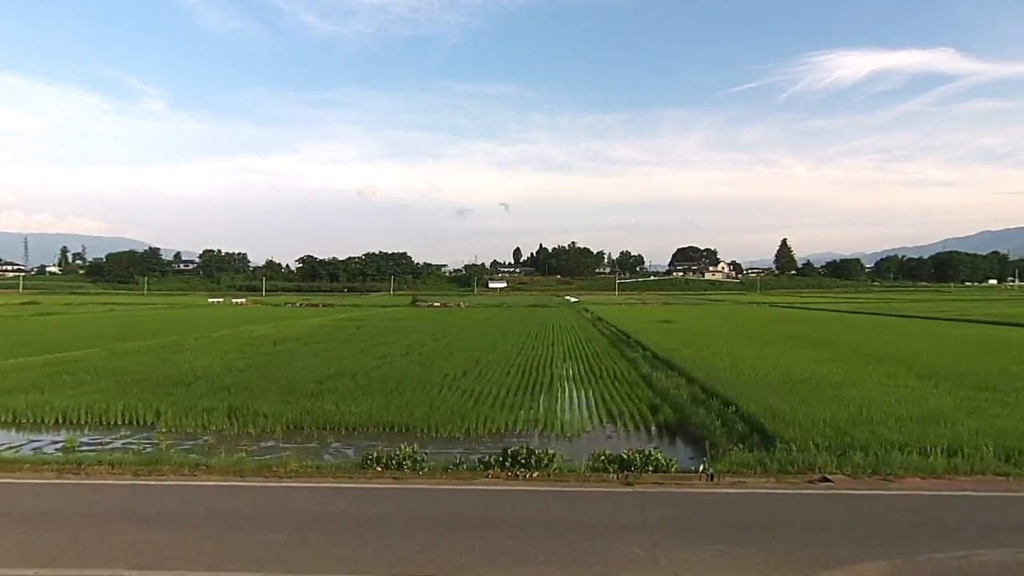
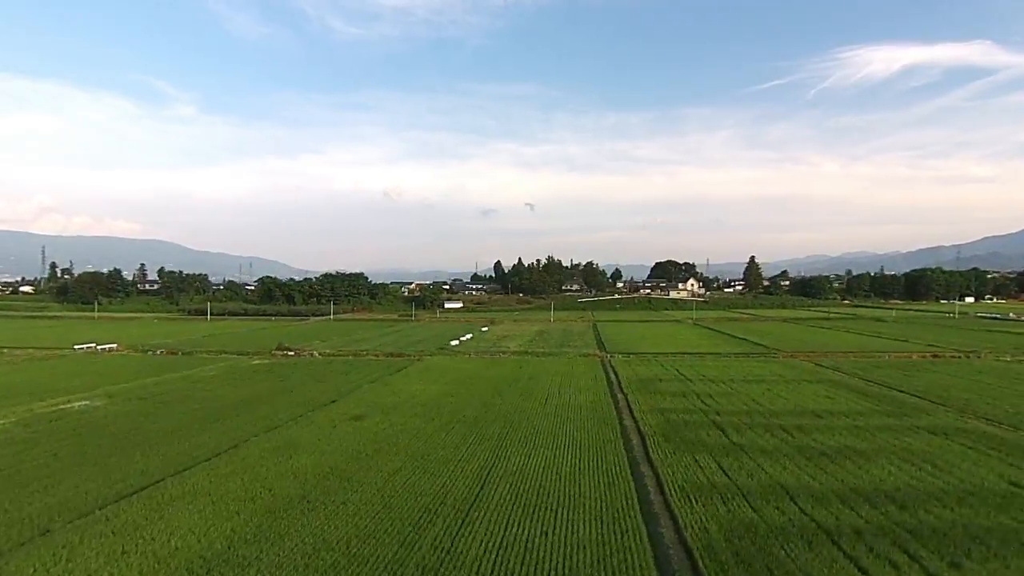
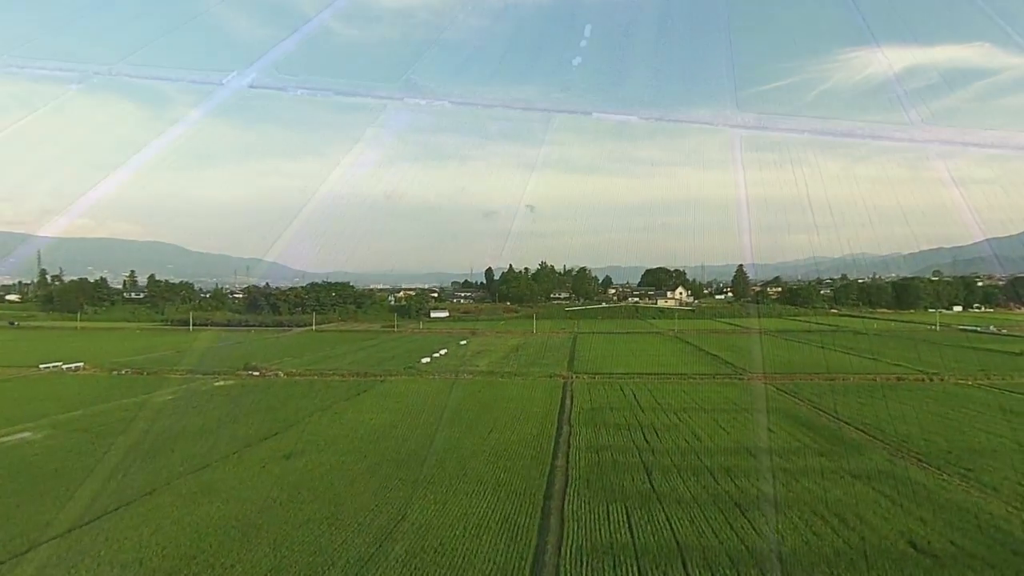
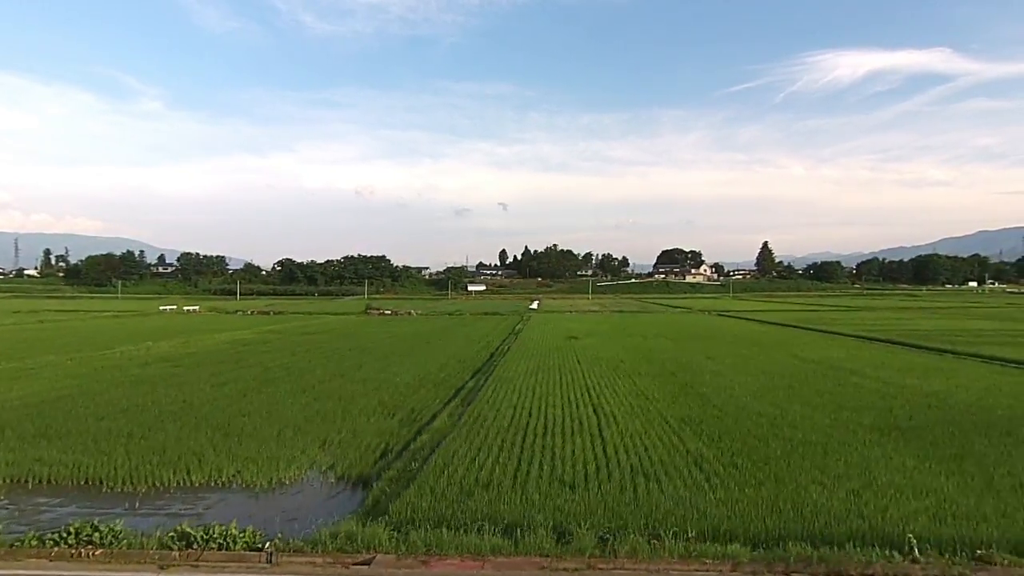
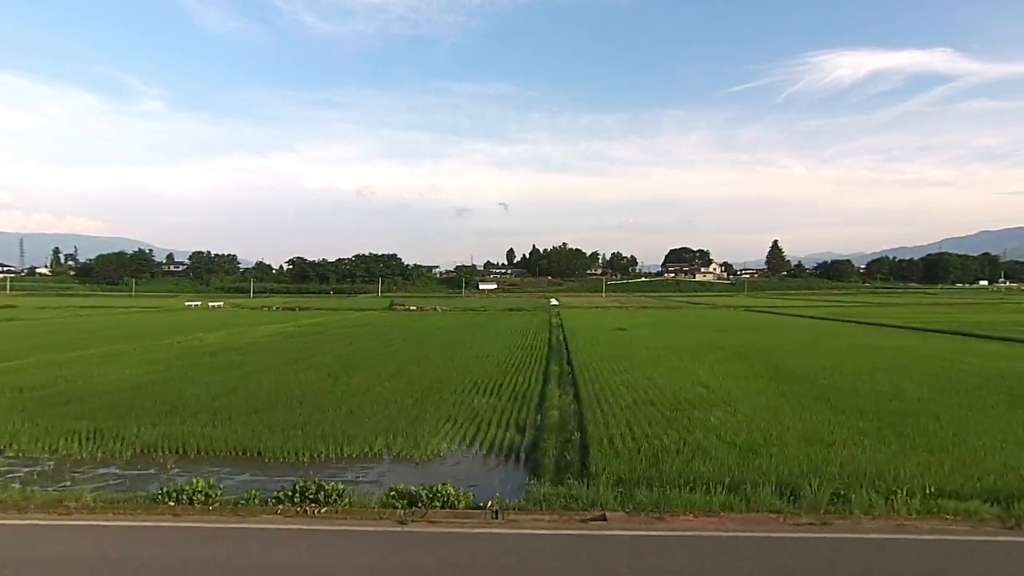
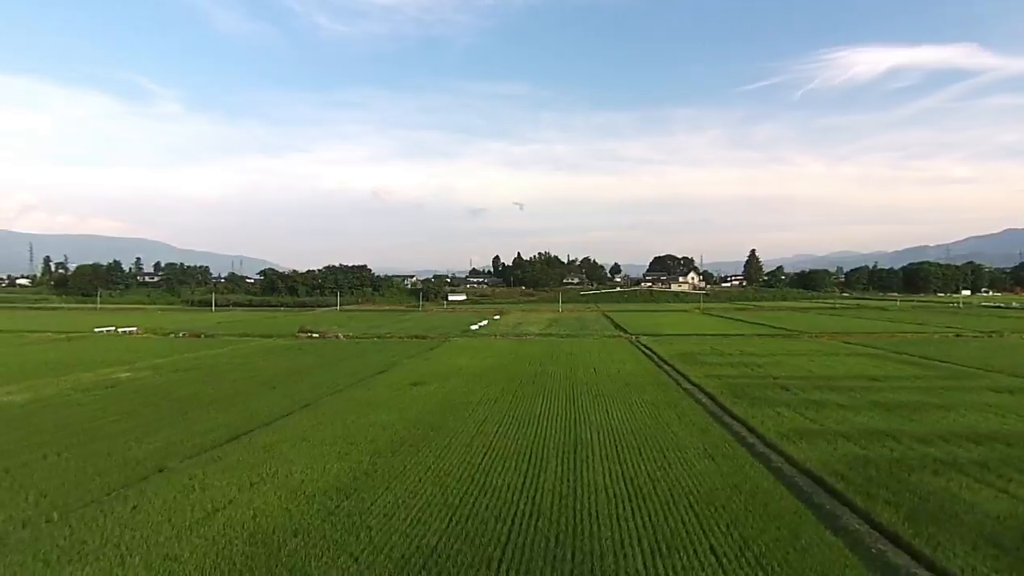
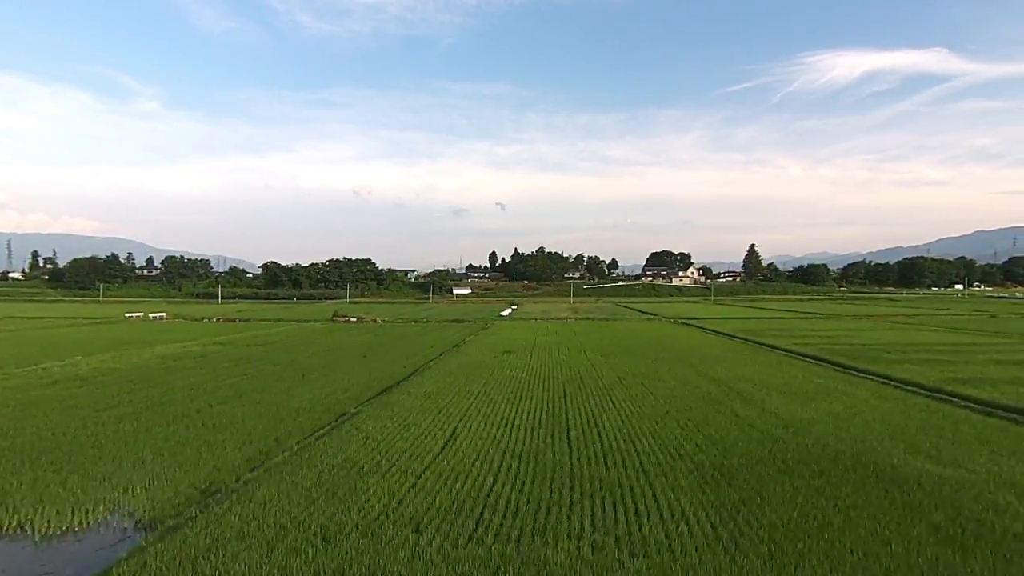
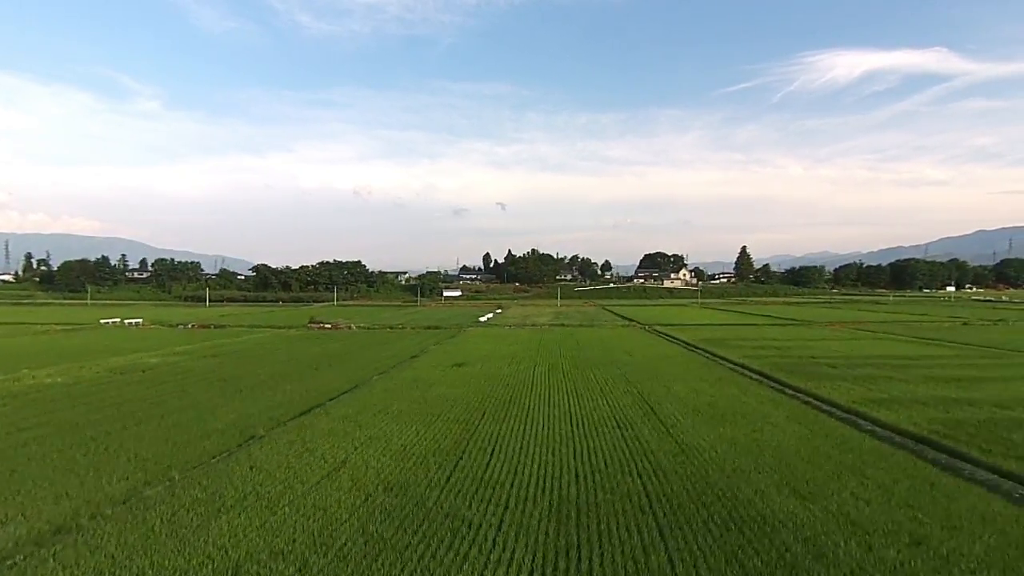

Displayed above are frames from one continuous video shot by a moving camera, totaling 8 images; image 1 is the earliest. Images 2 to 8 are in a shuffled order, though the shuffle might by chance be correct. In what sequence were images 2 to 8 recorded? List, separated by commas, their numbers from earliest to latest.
5, 4, 7, 8, 6, 2, 3
